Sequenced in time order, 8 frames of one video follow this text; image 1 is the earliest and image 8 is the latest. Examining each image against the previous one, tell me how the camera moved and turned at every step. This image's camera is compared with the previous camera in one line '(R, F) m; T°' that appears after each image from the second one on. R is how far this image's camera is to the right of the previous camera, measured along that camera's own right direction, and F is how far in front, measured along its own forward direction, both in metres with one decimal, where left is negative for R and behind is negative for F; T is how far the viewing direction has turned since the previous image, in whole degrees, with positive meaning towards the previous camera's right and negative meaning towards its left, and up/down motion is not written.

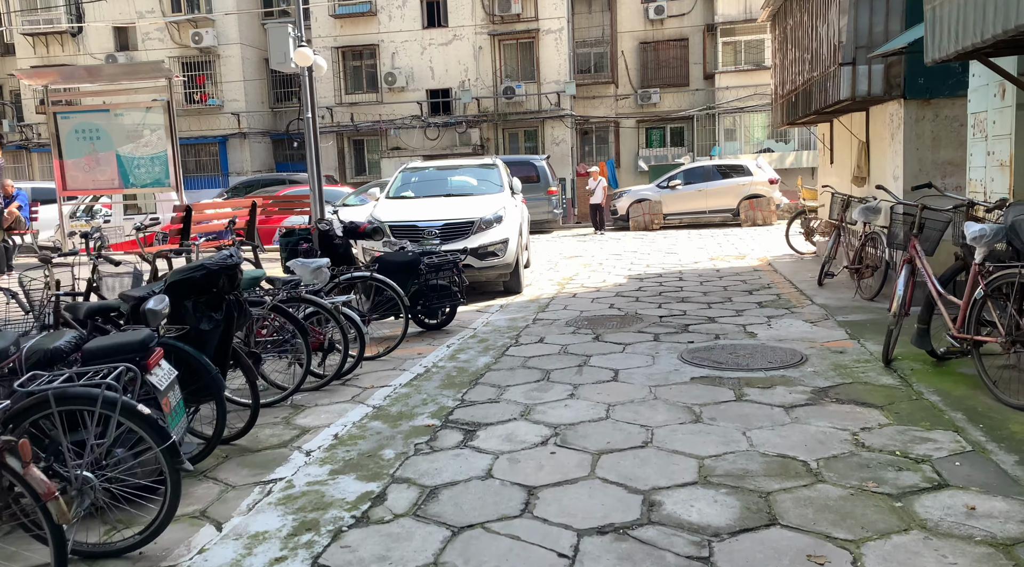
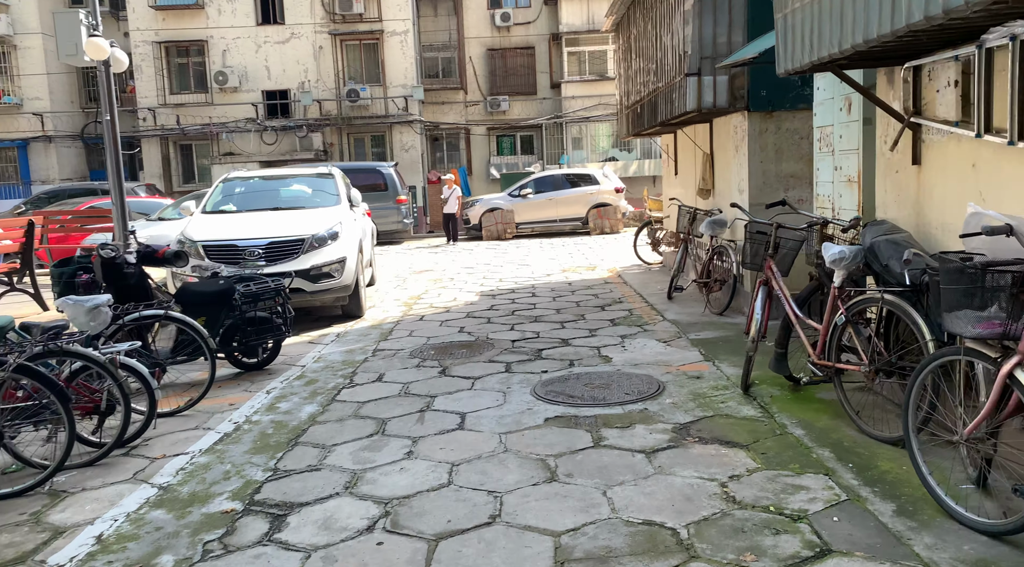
(+0.1, +0.5) m; +10°
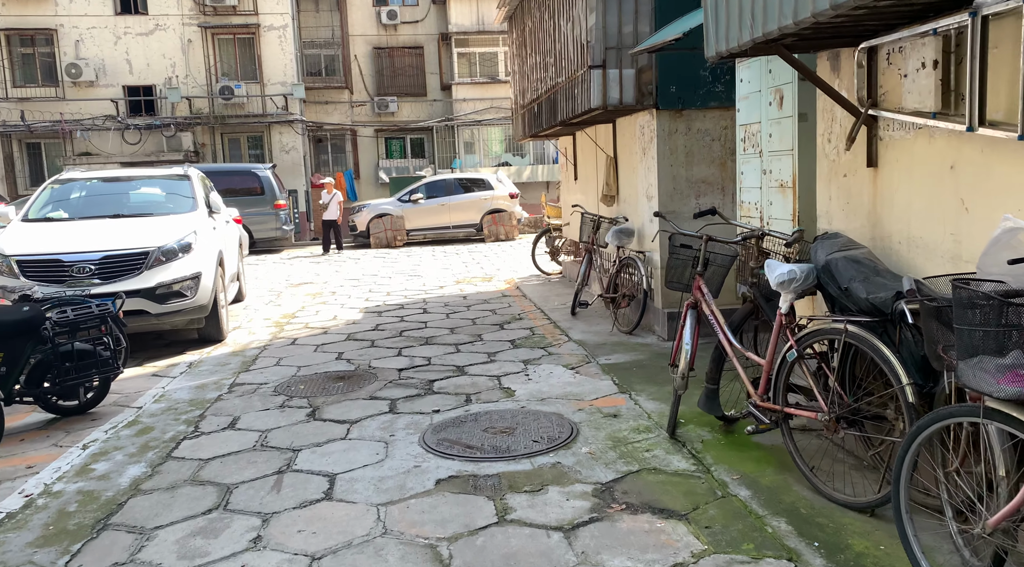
(+0.1, +0.8) m; +7°
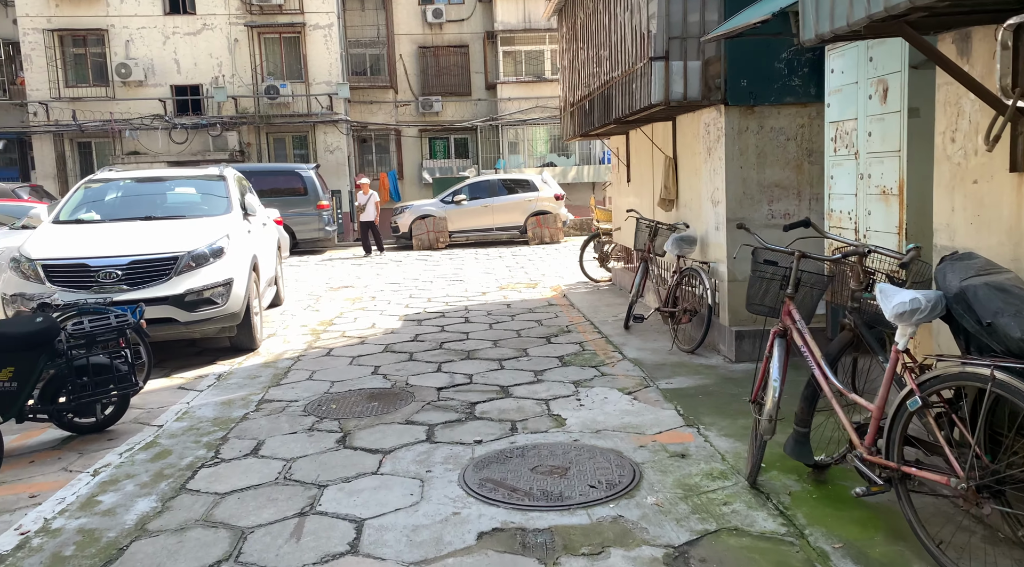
(-0.1, +0.5) m; -3°
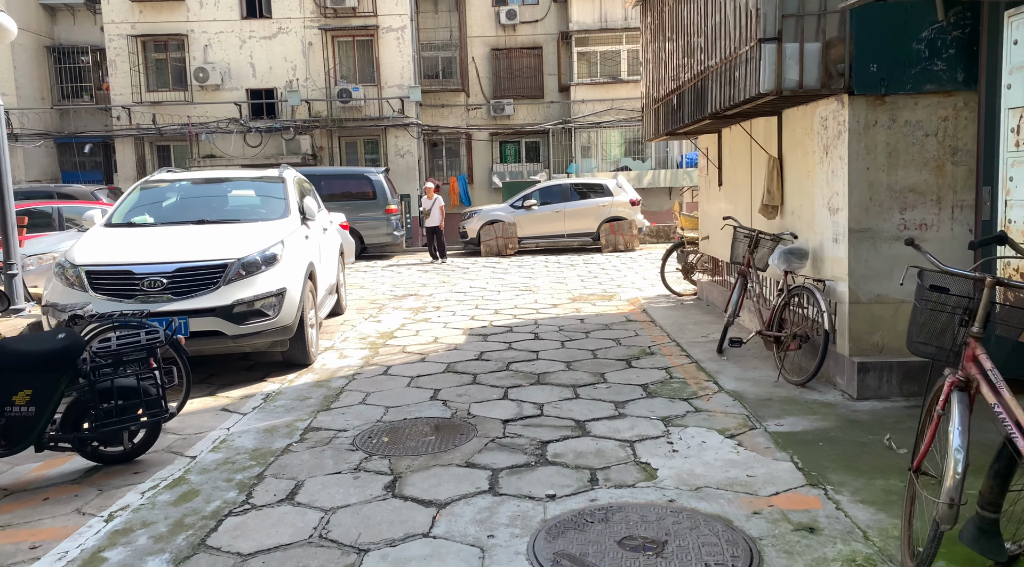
(-0.1, +0.7) m; -5°
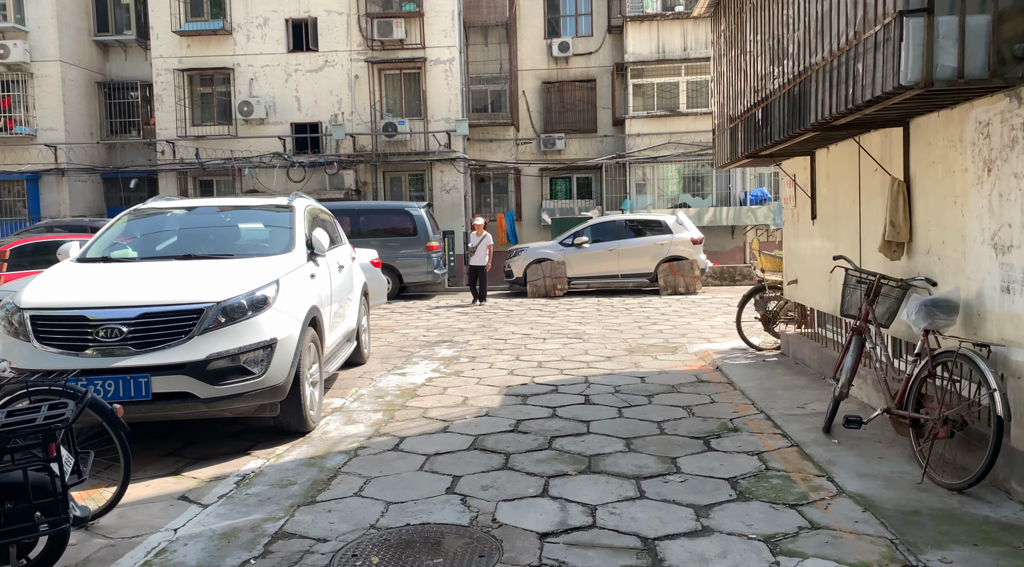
(0.0, +1.3) m; -4°
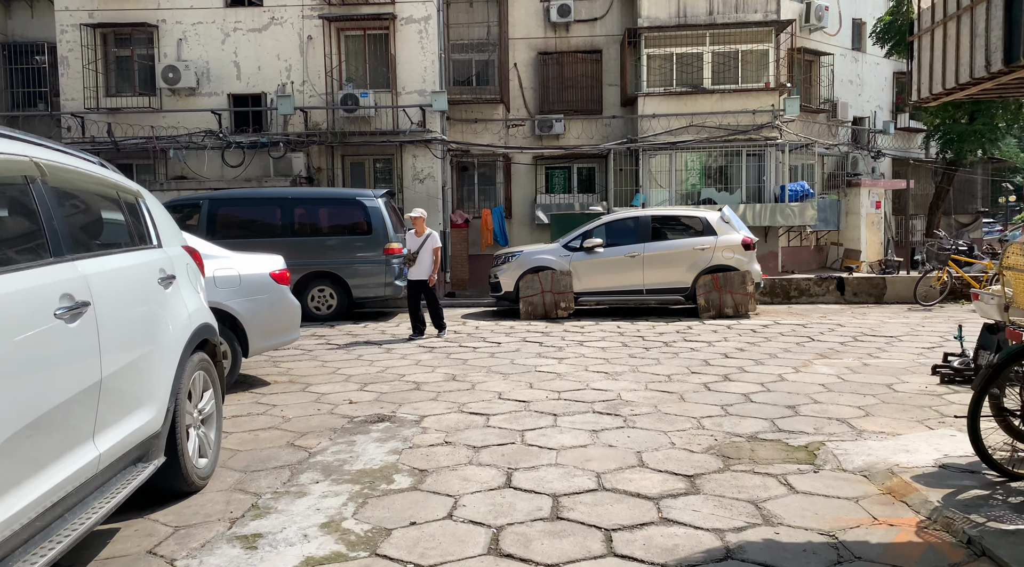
(0.0, +4.1) m; +1°
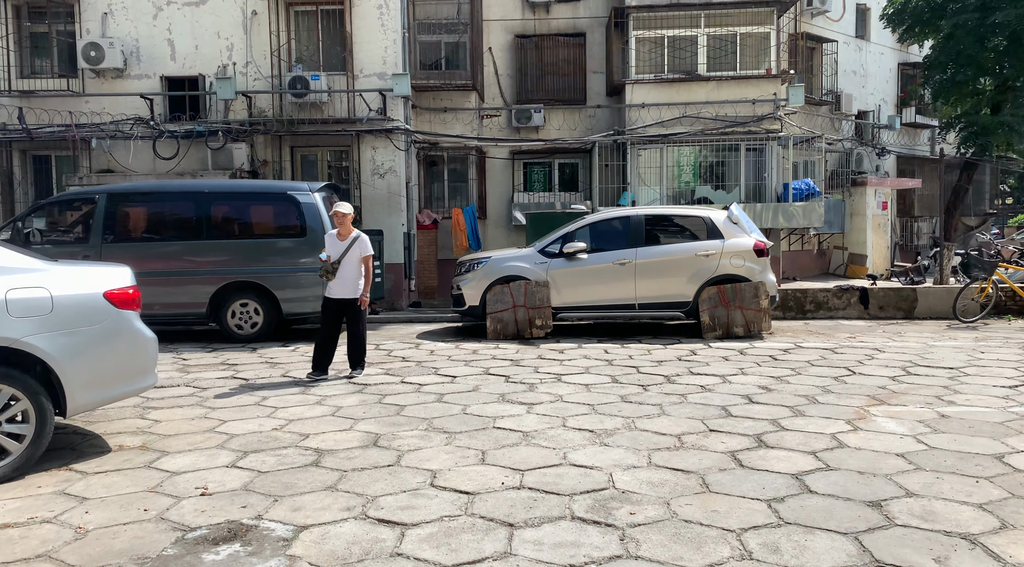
(+0.2, +2.1) m; +1°
